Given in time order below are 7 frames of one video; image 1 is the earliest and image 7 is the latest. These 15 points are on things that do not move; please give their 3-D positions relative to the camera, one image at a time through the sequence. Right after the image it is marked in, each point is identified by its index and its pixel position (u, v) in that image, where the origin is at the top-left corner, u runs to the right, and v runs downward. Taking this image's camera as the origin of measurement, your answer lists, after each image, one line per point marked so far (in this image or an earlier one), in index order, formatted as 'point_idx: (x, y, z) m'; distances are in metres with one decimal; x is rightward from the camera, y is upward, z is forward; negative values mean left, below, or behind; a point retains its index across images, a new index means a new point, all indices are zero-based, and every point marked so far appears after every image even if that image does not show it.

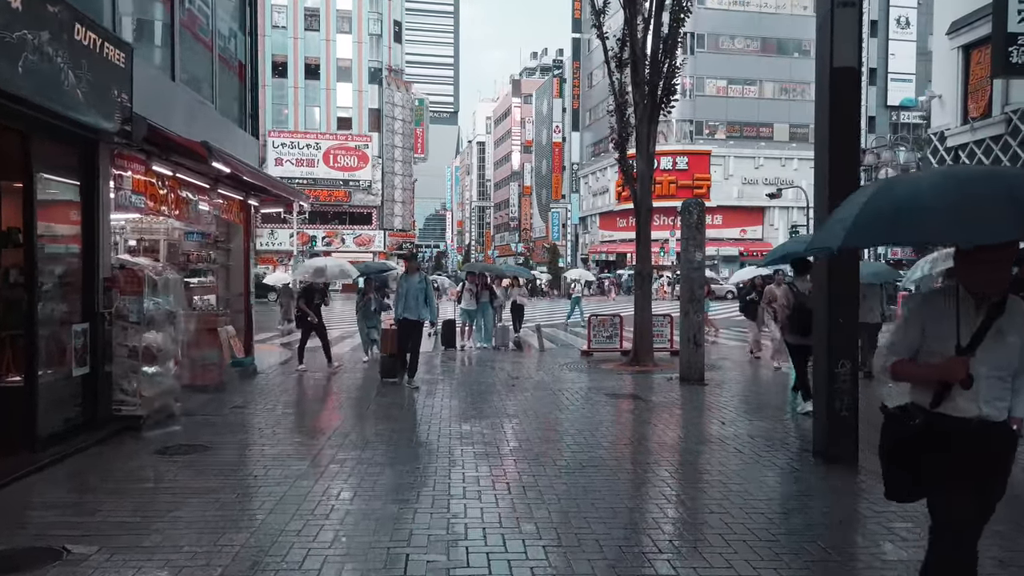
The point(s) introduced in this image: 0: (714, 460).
0: (+1.8, -1.5, +6.8) m
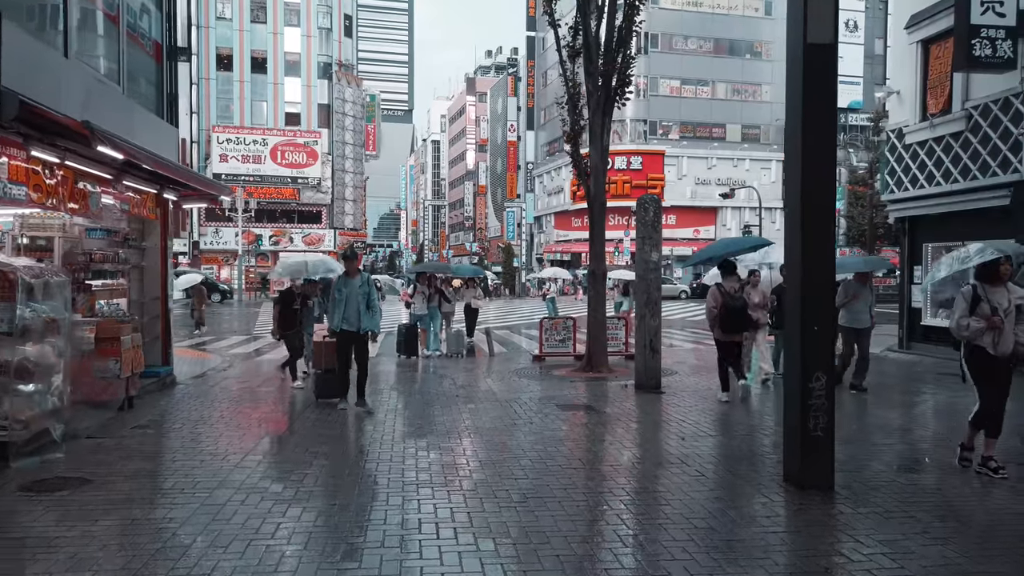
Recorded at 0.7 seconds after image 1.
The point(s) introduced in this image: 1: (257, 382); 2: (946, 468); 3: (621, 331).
0: (+1.3, -1.6, +6.0) m
1: (-4.4, -1.6, +13.1) m
2: (+3.7, -1.6, +6.5) m
3: (+2.2, -0.9, +15.4) m
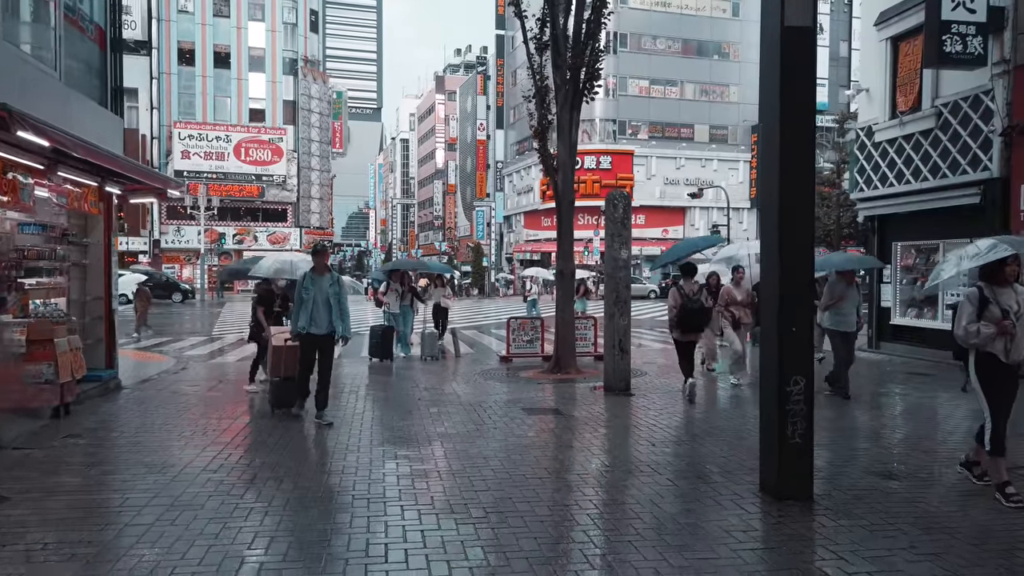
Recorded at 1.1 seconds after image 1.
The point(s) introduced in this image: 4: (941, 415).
0: (+1.0, -1.5, +5.6) m
1: (-4.9, -1.6, +12.5) m
2: (+3.4, -1.5, +6.2) m
3: (+1.5, -0.8, +15.1) m
4: (+5.2, -1.6, +9.4) m
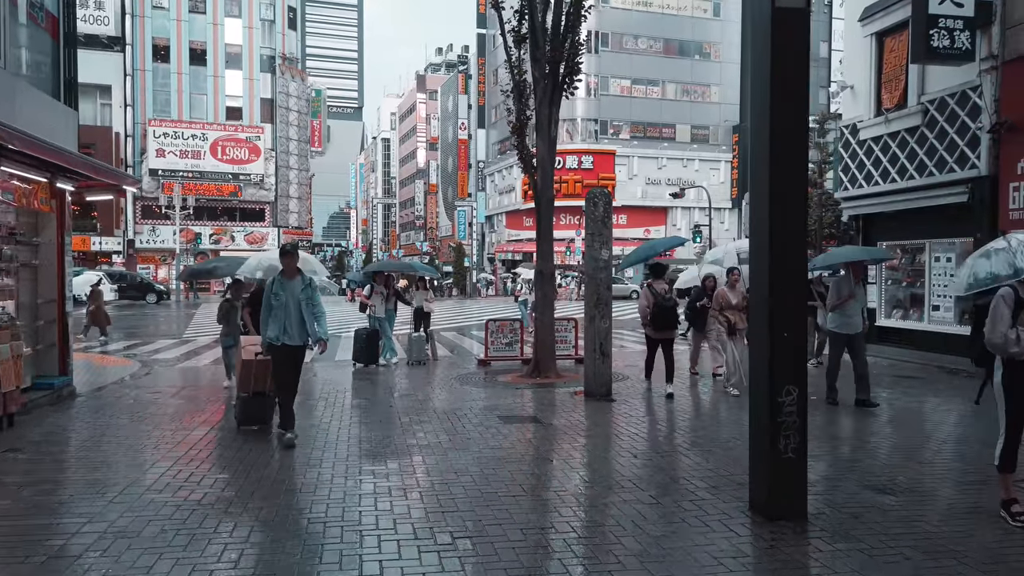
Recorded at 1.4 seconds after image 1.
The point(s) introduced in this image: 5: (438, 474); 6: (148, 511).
0: (+0.8, -1.6, +5.2) m
1: (-5.3, -1.6, +12.0) m
2: (+3.2, -1.6, +5.9) m
3: (+1.1, -0.9, +14.7) m
4: (+4.9, -1.6, +9.0) m
5: (-0.6, -1.6, +6.4) m
6: (-2.6, -1.6, +5.4) m
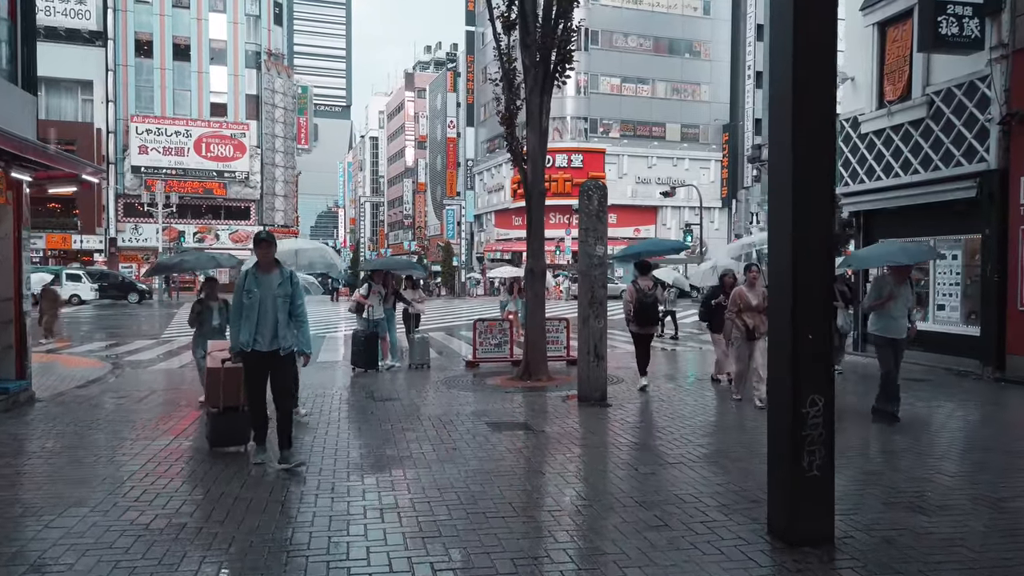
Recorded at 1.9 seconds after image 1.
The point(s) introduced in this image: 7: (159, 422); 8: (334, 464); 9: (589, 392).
0: (+0.7, -1.5, +4.6) m
1: (-5.5, -1.6, +11.3) m
2: (+3.1, -1.5, +5.3) m
3: (+0.9, -0.8, +14.1) m
4: (+4.8, -1.5, +8.5) m
5: (-0.7, -1.5, +5.8) m
6: (-2.7, -1.5, +4.7) m
7: (-4.2, -1.6, +9.1) m
8: (-1.6, -1.5, +6.7) m
9: (+1.0, -1.4, +10.0) m
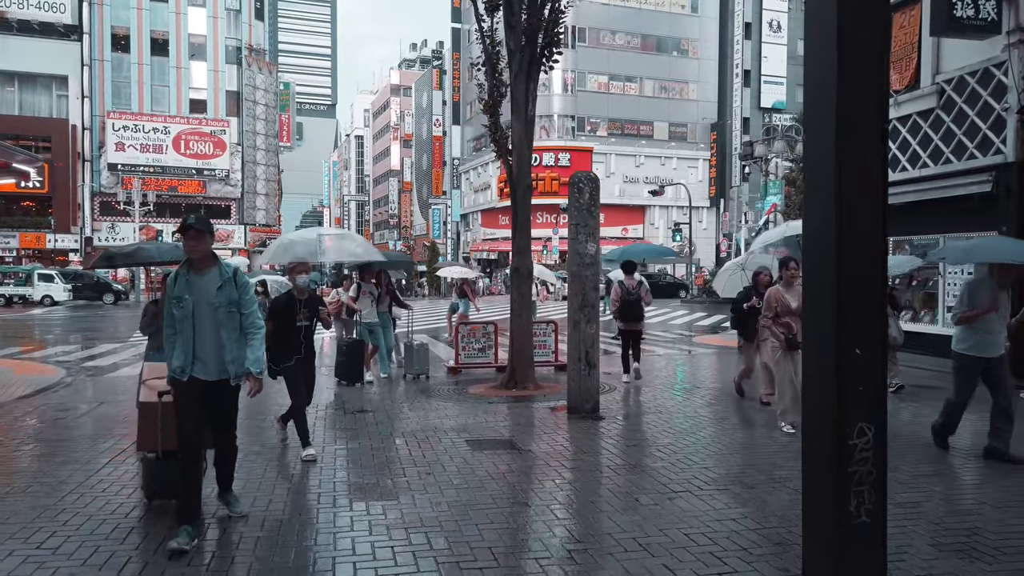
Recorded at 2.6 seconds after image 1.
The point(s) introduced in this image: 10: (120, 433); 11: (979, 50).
0: (+0.6, -1.6, +3.7) m
1: (-5.7, -1.6, +10.3) m
2: (+3.0, -1.5, +4.5) m
3: (+0.7, -0.9, +13.2) m
4: (+4.6, -1.6, +7.7) m
5: (-0.8, -1.6, +4.9) m
6: (-2.8, -1.6, +3.8) m
7: (-4.4, -1.6, +8.1) m
8: (-1.7, -1.6, +5.8) m
9: (+0.8, -1.4, +9.1) m
10: (-4.4, -1.6, +8.6) m
11: (+7.0, +3.5, +11.4) m
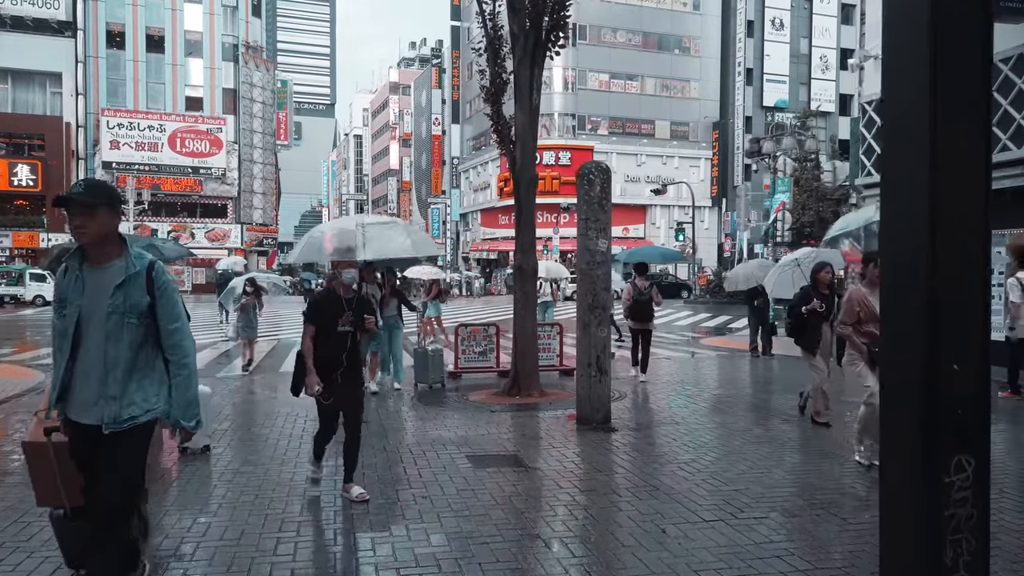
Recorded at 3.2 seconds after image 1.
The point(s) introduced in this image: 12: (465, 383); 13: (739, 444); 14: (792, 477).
0: (+0.7, -1.6, +3.0) m
1: (-5.6, -1.6, +9.6) m
2: (+3.0, -1.5, +3.8) m
3: (+0.7, -0.9, +12.5) m
4: (+4.7, -1.6, +7.0) m
5: (-0.8, -1.6, +4.2) m
6: (-2.7, -1.6, +3.1) m
7: (-4.4, -1.6, +7.4) m
8: (-1.7, -1.6, +5.1) m
9: (+0.9, -1.4, +8.4) m
10: (-4.4, -1.6, +7.9) m
11: (+7.0, +3.5, +10.7) m
12: (-0.8, -1.5, +12.4) m
13: (+2.3, -1.5, +7.6) m
14: (+2.3, -1.5, +6.1) m
